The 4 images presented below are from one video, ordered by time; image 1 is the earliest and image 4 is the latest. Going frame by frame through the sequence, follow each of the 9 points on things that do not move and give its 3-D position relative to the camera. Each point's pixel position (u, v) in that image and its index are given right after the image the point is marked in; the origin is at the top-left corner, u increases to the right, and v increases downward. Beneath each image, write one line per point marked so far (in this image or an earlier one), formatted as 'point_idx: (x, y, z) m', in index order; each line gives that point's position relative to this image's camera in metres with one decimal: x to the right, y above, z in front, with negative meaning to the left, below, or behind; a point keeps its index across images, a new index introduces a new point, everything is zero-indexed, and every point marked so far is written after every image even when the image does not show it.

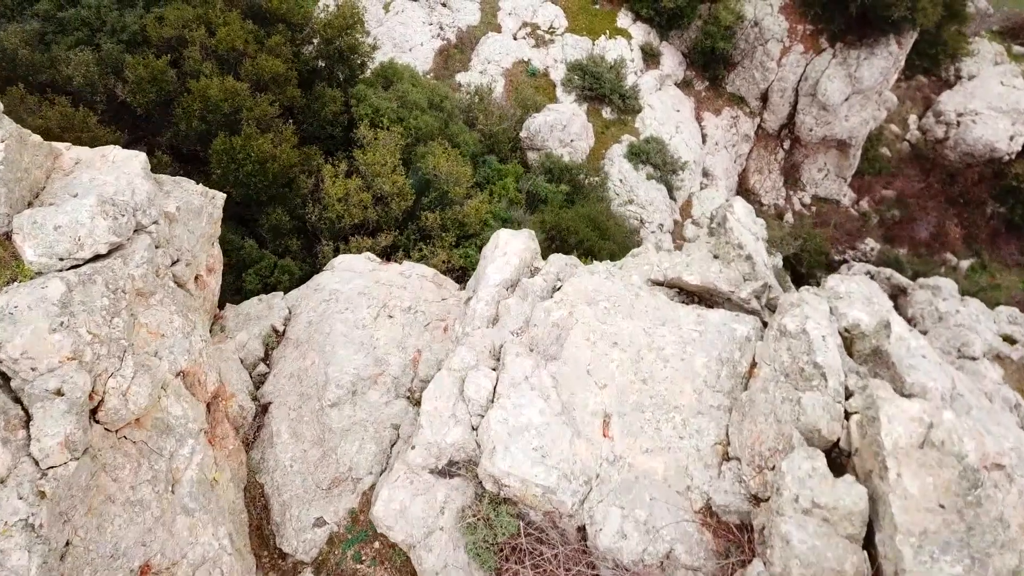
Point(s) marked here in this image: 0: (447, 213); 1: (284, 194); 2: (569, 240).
0: (-0.9, +1.1, +11.4) m
1: (-3.1, +1.3, +10.7) m
2: (+0.9, +0.7, +12.1) m
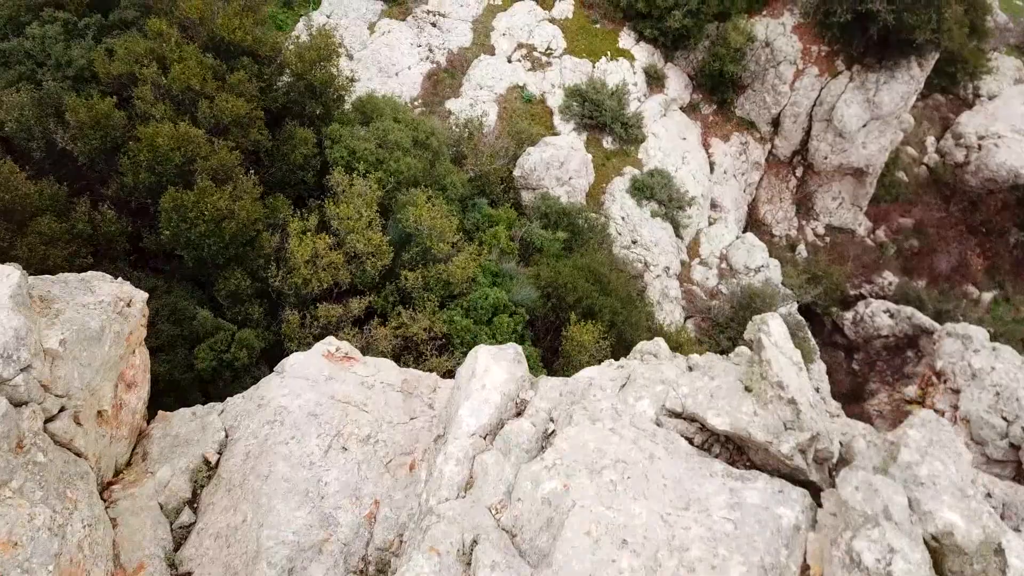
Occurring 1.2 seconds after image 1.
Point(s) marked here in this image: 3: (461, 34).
0: (-1.1, +0.2, +10.2) m
1: (-3.2, +0.4, +9.4) m
2: (+0.7, -0.1, +10.8) m
3: (-1.1, +5.5, +17.0) m
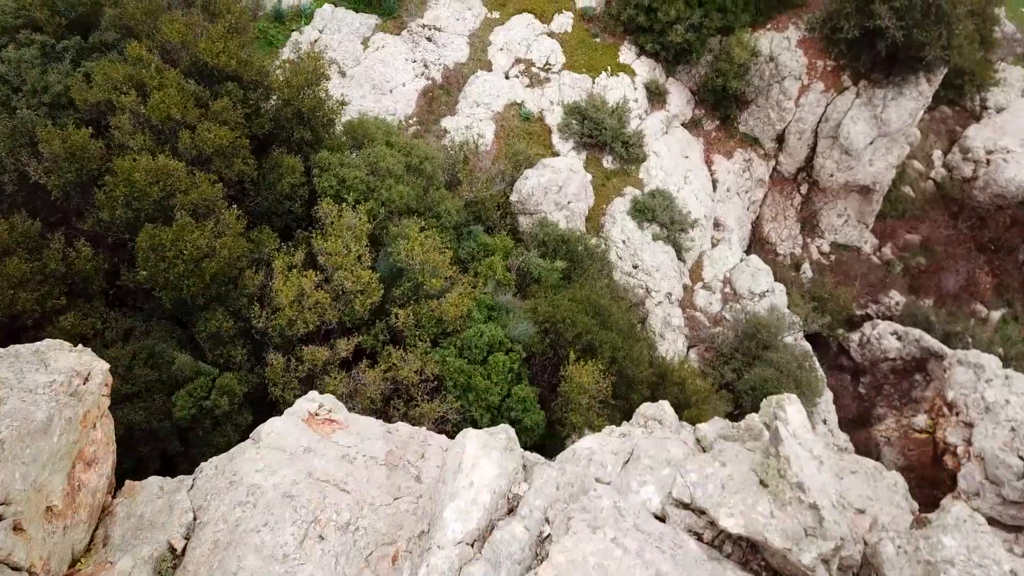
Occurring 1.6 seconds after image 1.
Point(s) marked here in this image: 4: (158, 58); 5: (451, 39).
0: (-1.1, -0.2, +9.7) m
1: (-3.3, -0.1, +9.0) m
2: (+0.7, -0.6, +10.4) m
3: (-1.2, +5.0, +16.5) m
4: (-4.5, +2.9, +10.1) m
5: (-1.3, +5.2, +16.7) m
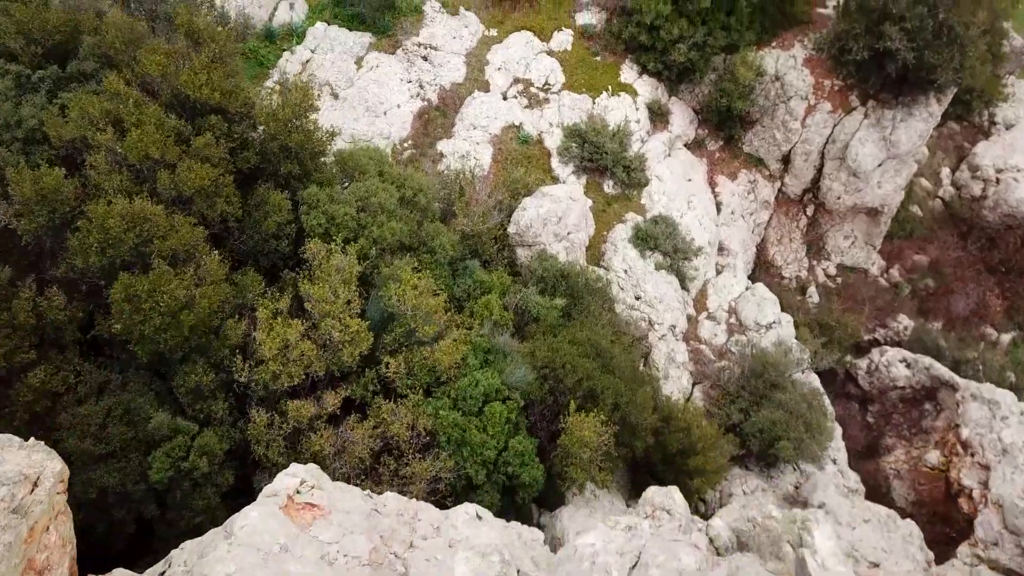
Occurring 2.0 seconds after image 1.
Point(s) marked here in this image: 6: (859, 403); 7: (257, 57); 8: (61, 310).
0: (-1.1, -0.8, +9.2) m
1: (-3.3, -0.6, +8.5) m
2: (+0.7, -1.1, +9.9) m
3: (-1.2, +4.5, +16.1) m
4: (-4.6, +2.4, +9.6) m
5: (-1.3, +4.7, +16.2) m
6: (+7.5, -2.5, +17.1) m
7: (-5.0, +4.5, +15.5) m
8: (-4.8, -0.3, +8.4) m
